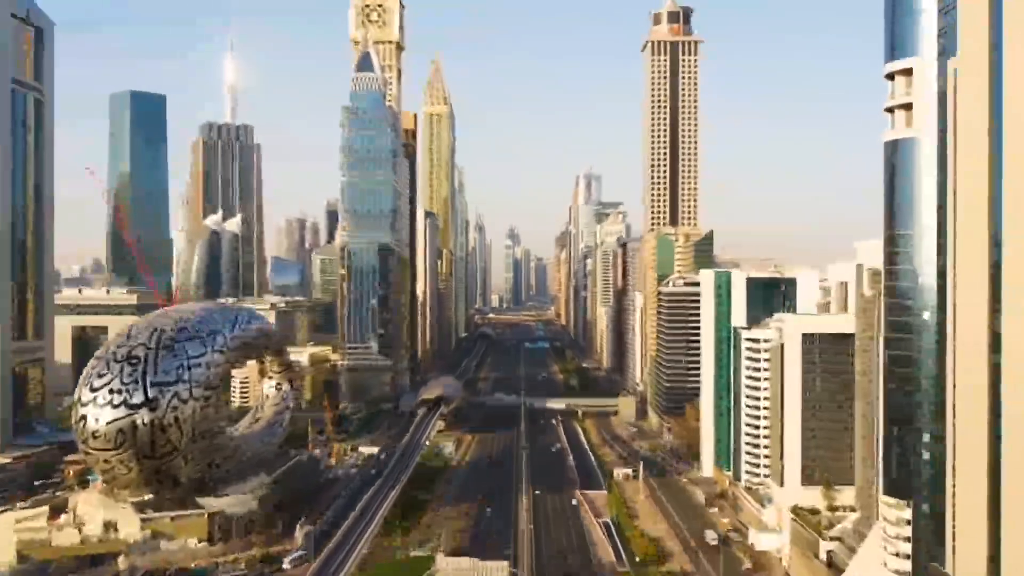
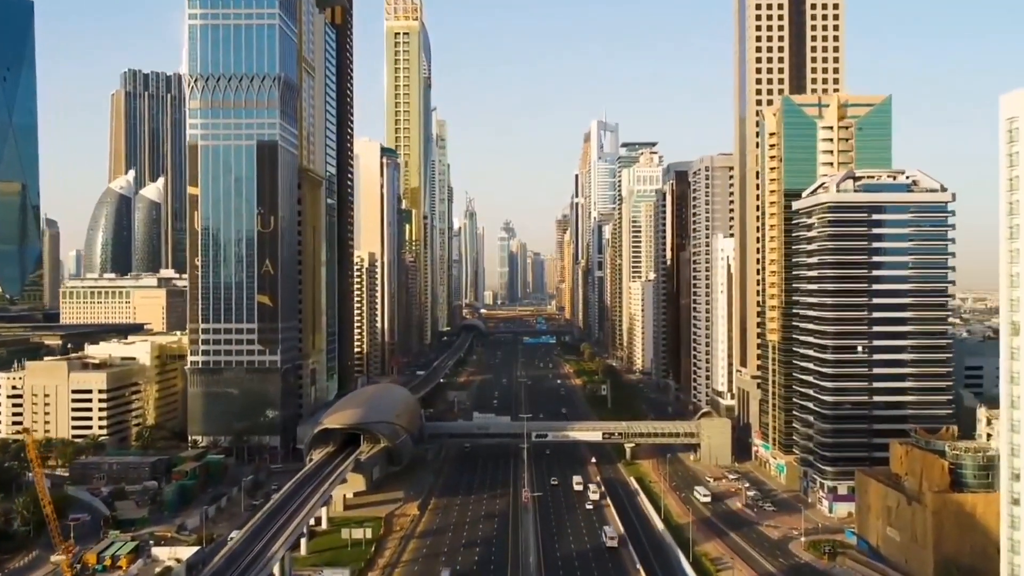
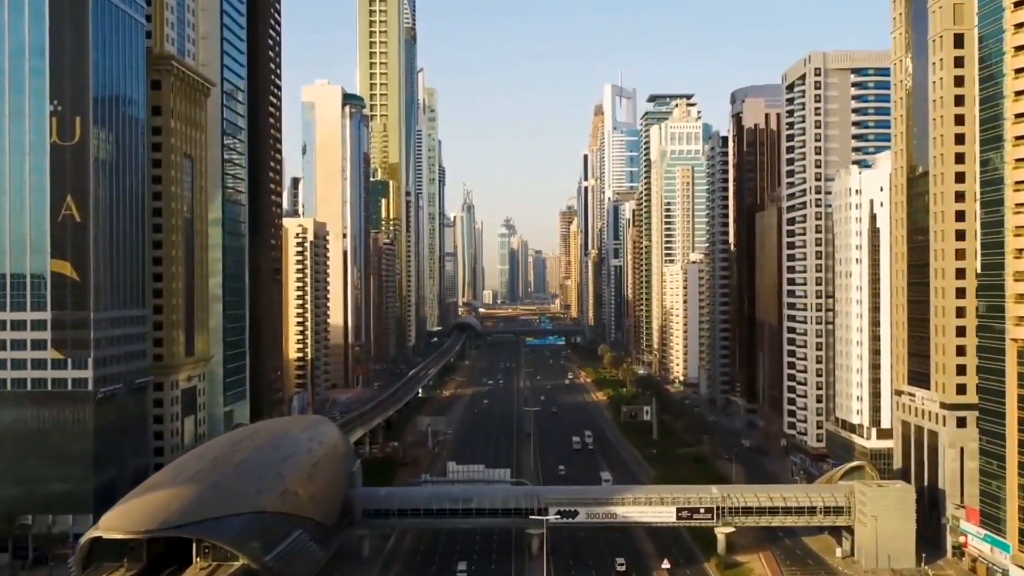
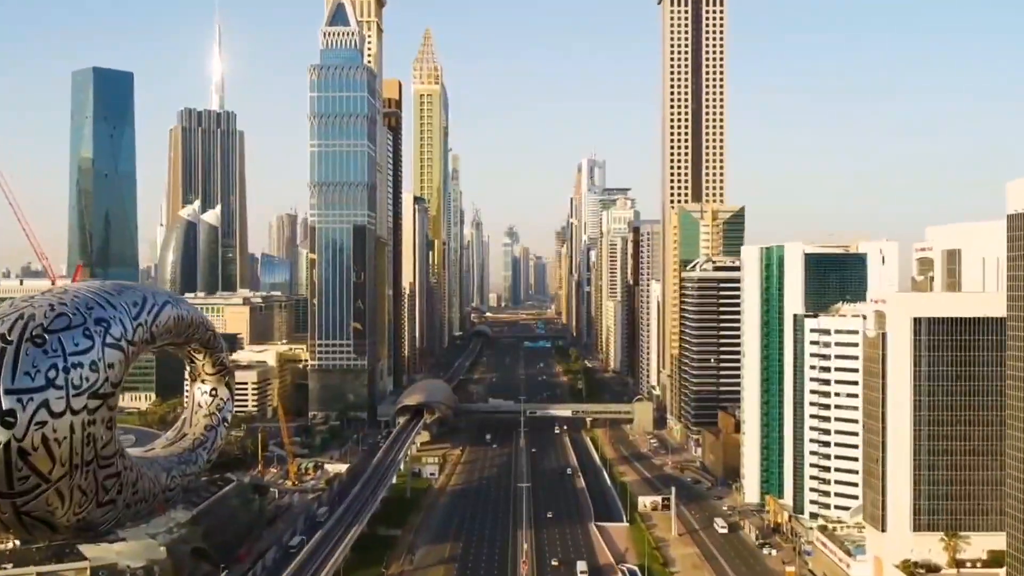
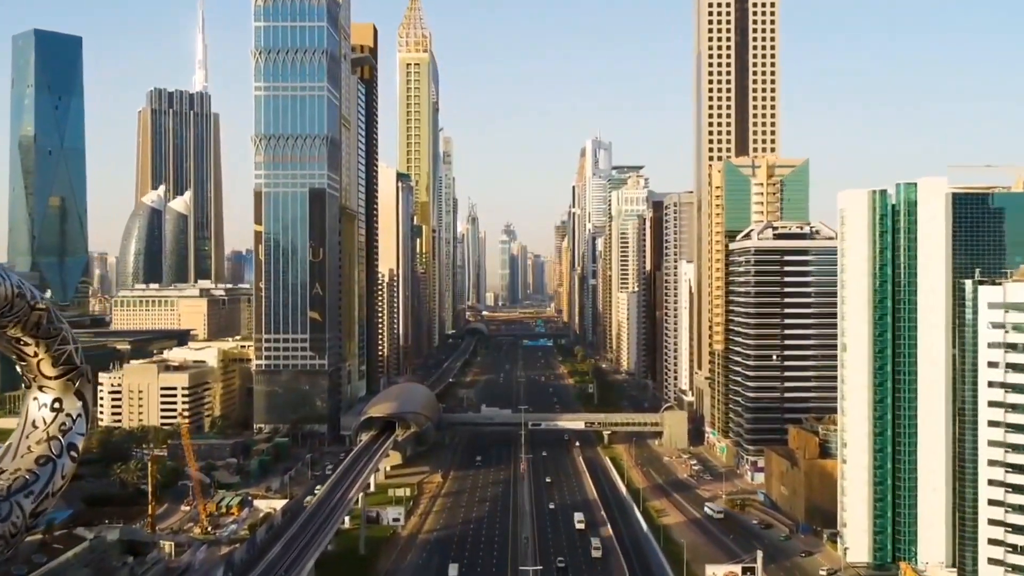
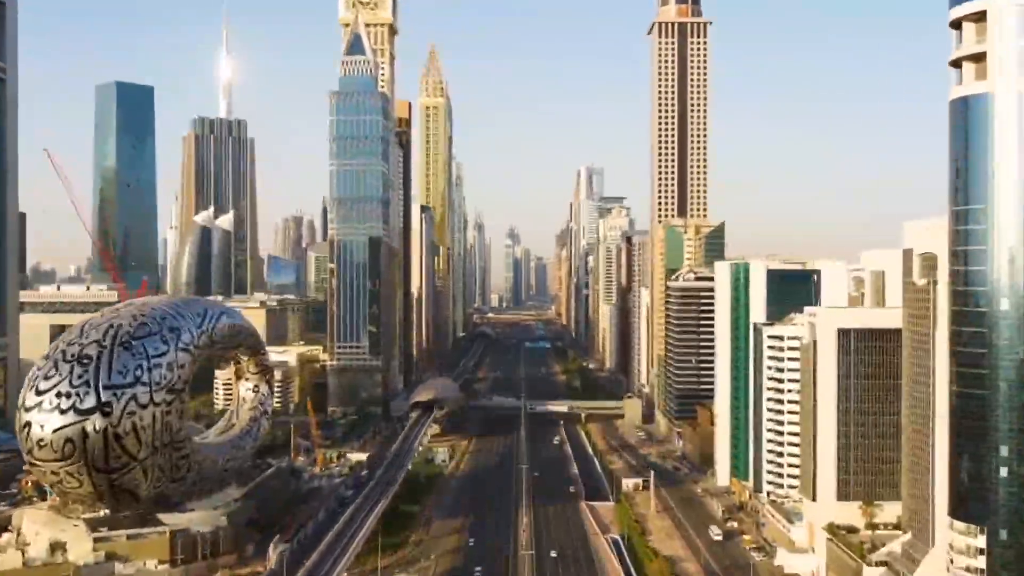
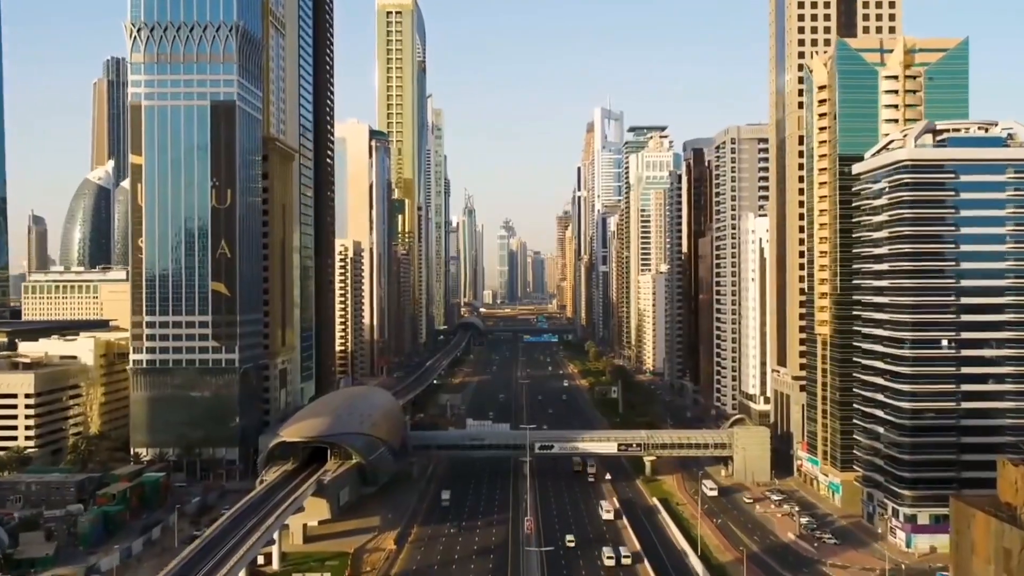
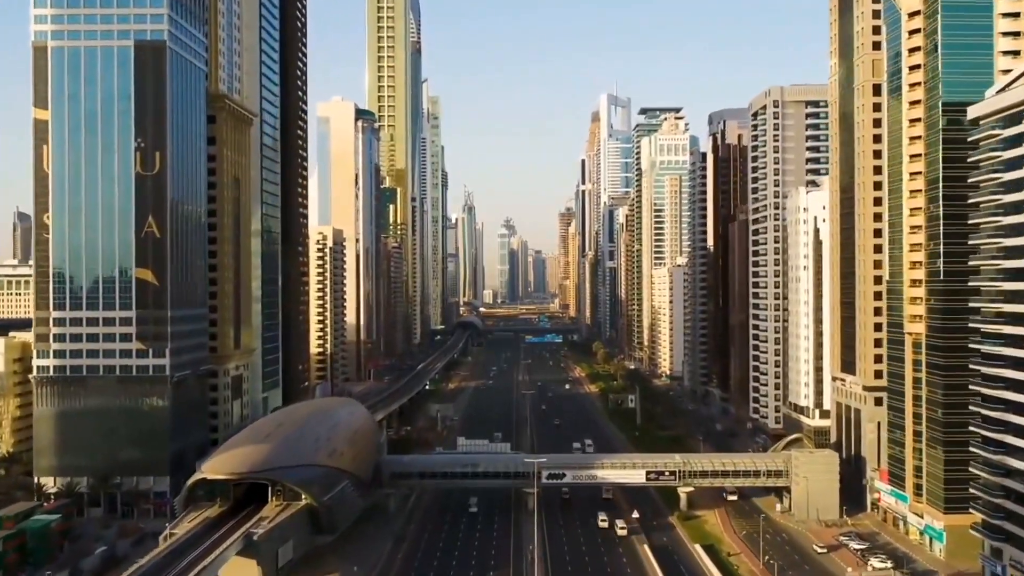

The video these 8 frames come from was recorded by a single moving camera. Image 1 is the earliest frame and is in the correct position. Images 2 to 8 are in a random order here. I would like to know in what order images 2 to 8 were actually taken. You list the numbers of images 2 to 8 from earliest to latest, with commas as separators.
6, 4, 5, 2, 7, 8, 3
